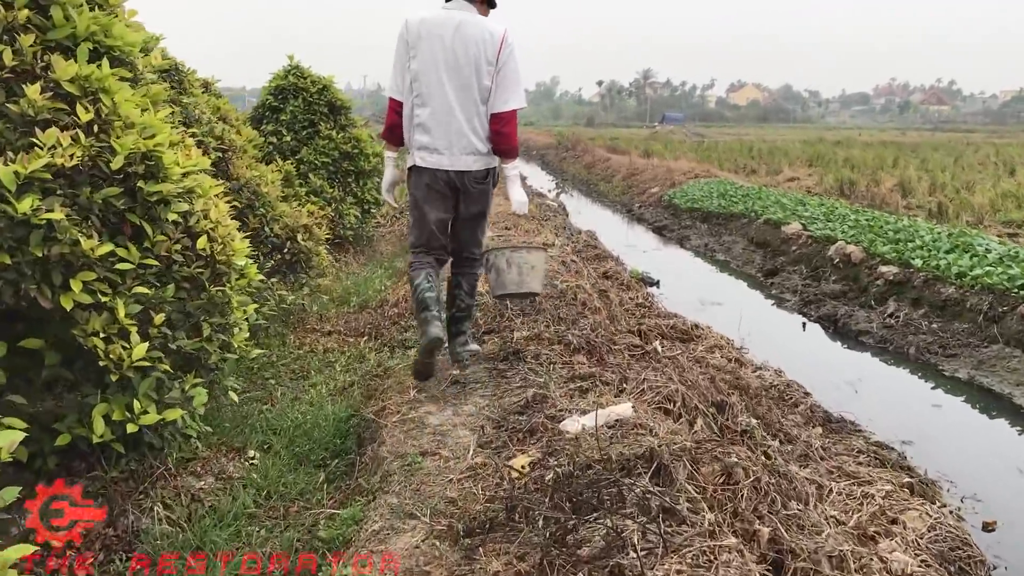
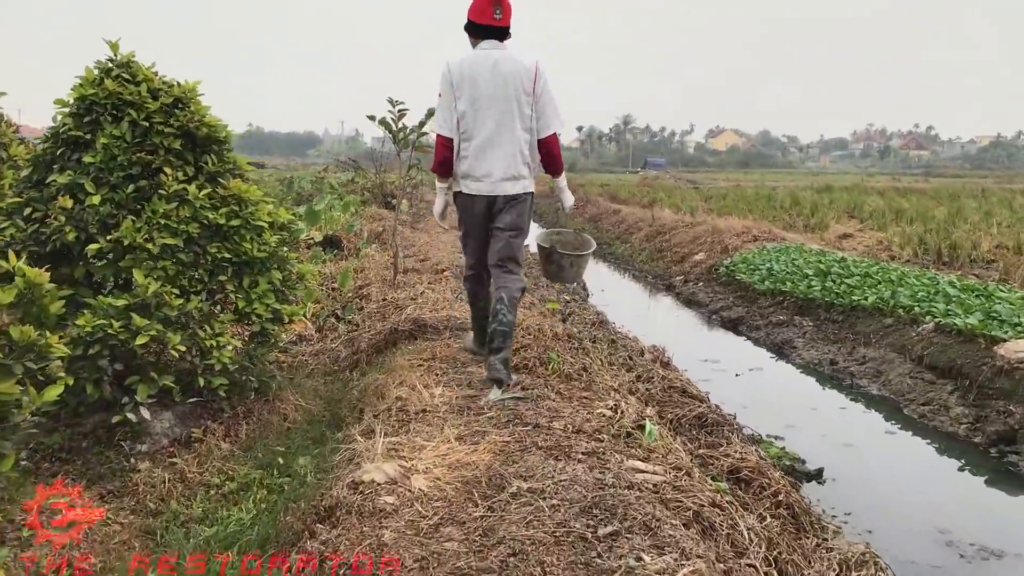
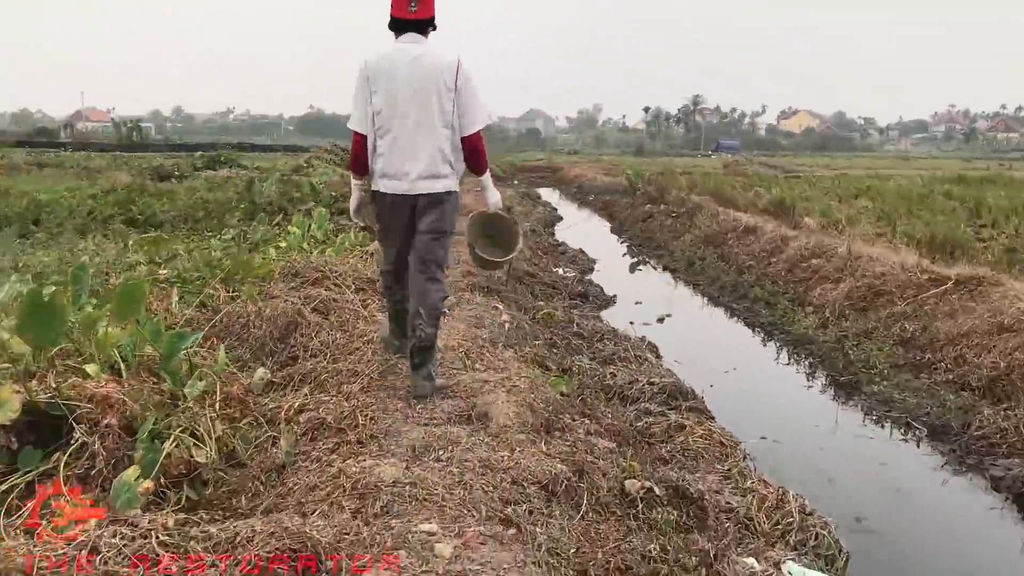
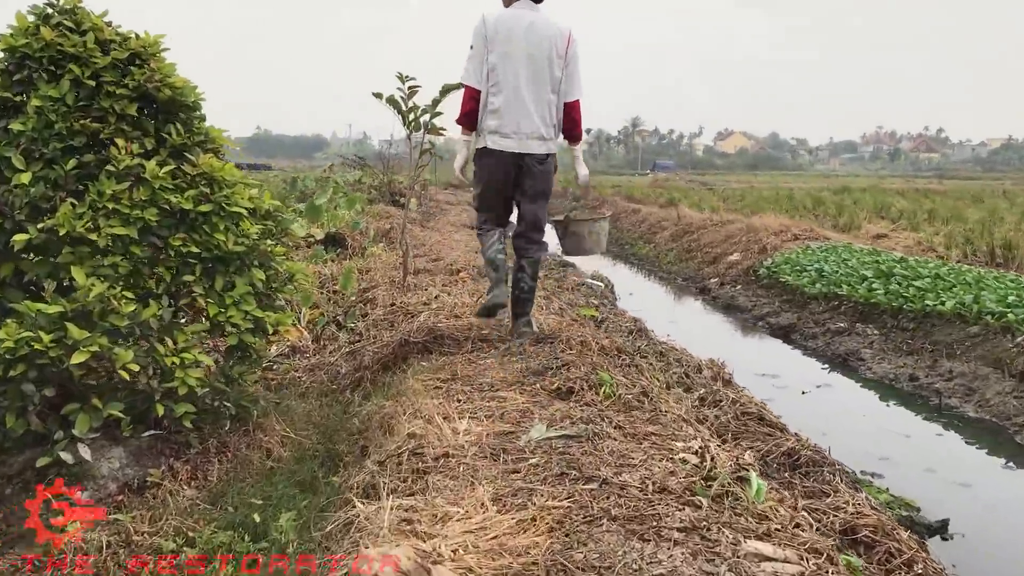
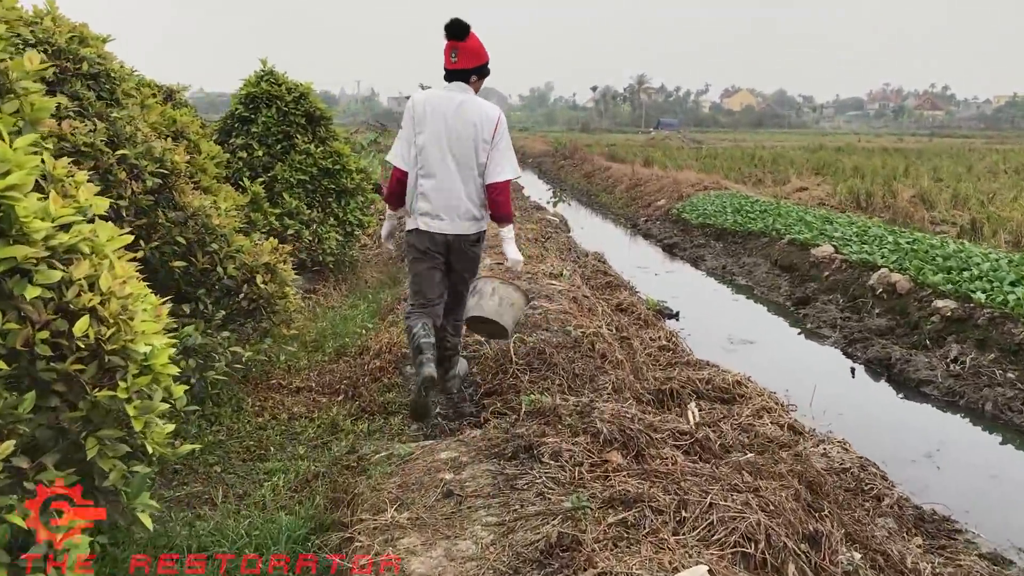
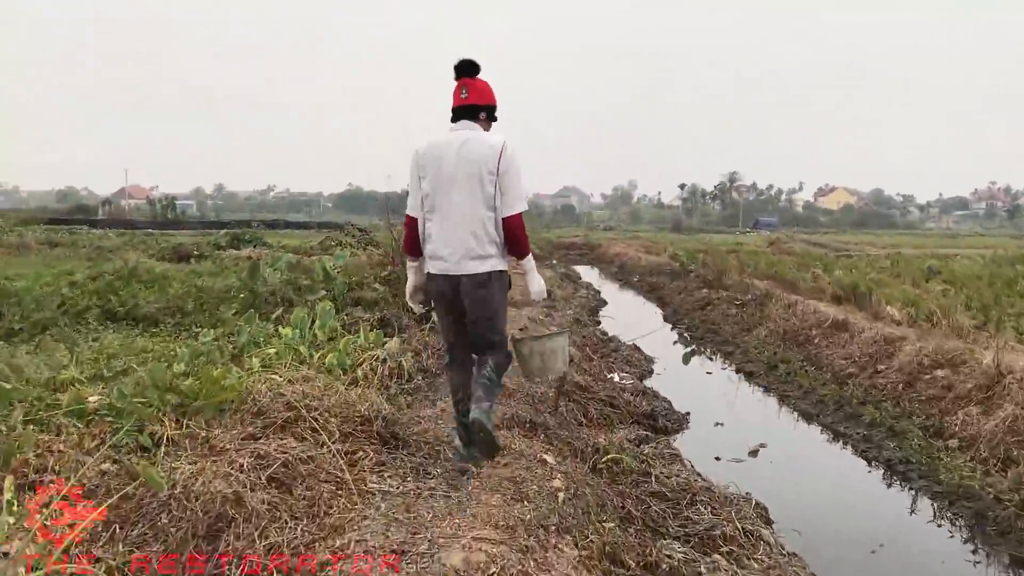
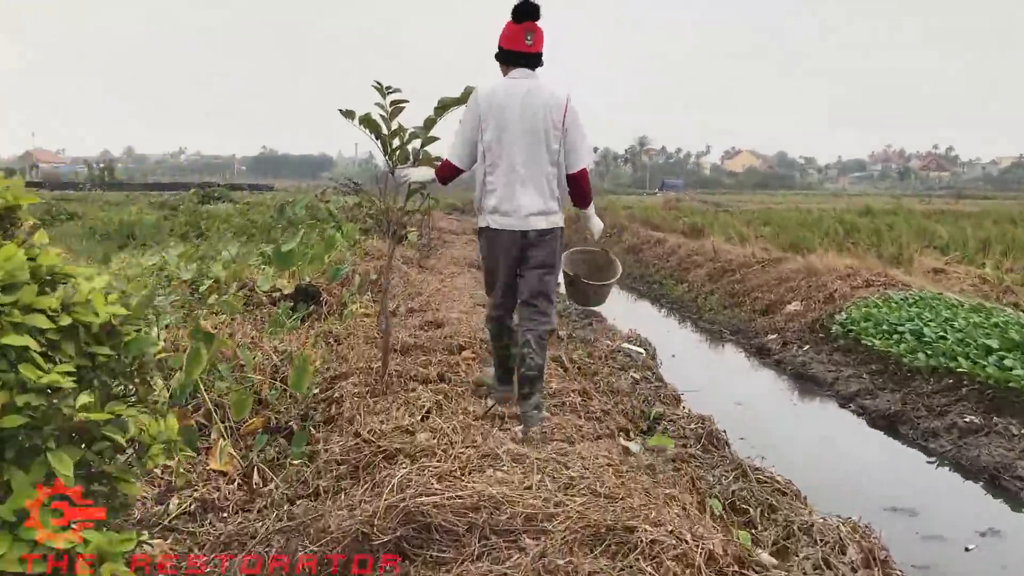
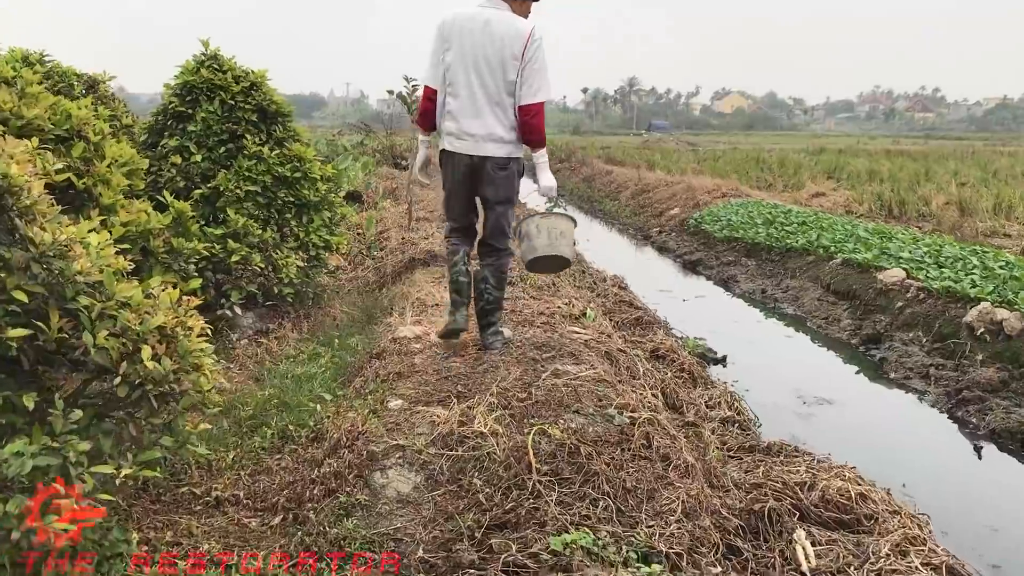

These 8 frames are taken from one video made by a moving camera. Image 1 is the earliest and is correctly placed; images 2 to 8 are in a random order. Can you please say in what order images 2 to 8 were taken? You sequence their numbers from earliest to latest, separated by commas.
5, 8, 2, 4, 7, 3, 6
